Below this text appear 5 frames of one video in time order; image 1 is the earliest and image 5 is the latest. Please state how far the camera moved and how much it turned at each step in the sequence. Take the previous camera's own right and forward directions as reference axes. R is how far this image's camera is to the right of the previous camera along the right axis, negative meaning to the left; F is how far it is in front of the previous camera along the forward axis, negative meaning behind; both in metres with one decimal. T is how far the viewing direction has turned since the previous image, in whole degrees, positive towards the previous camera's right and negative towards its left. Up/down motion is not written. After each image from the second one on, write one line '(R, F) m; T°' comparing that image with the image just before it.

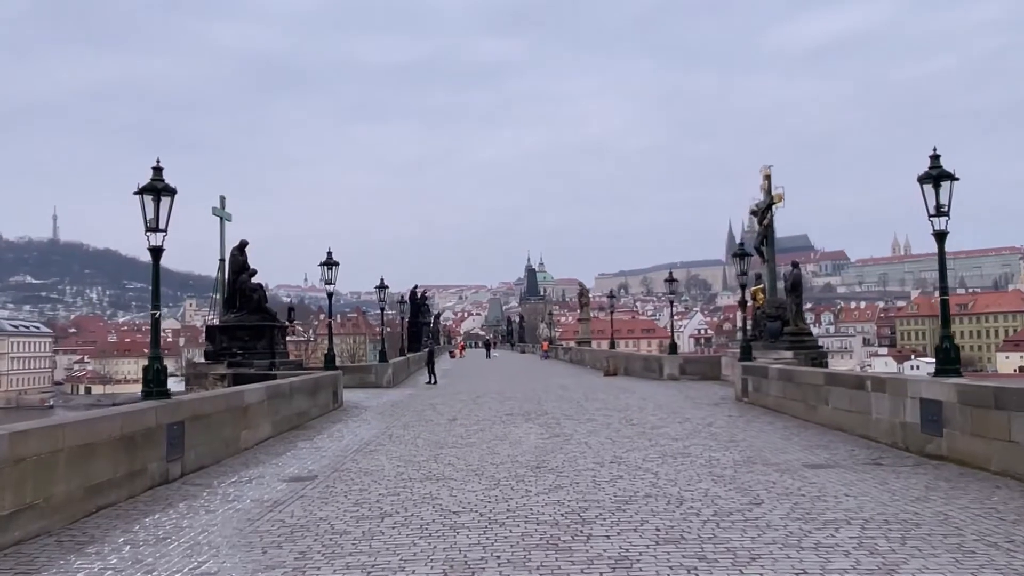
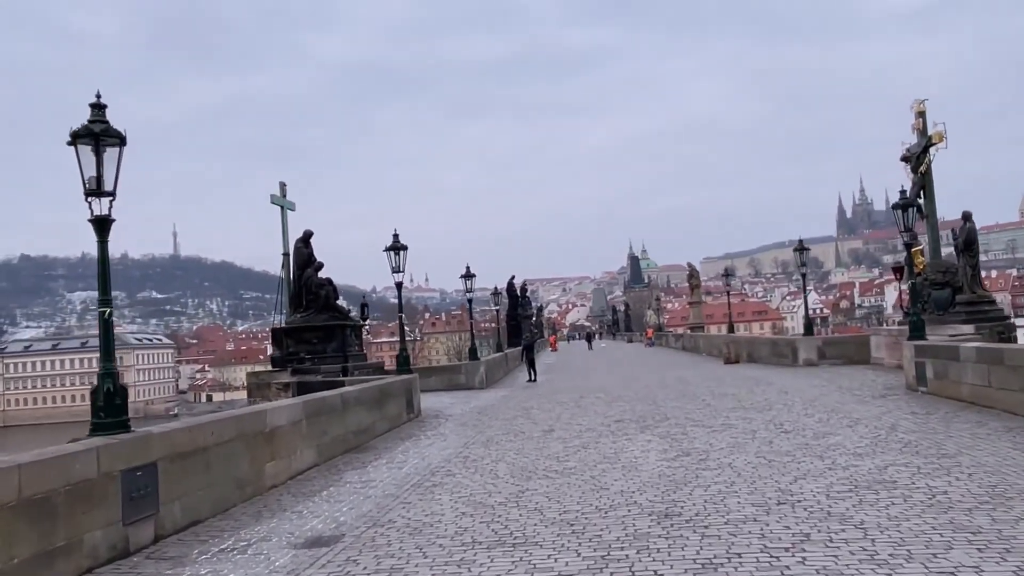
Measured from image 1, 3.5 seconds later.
(0.0, +3.3) m; -7°
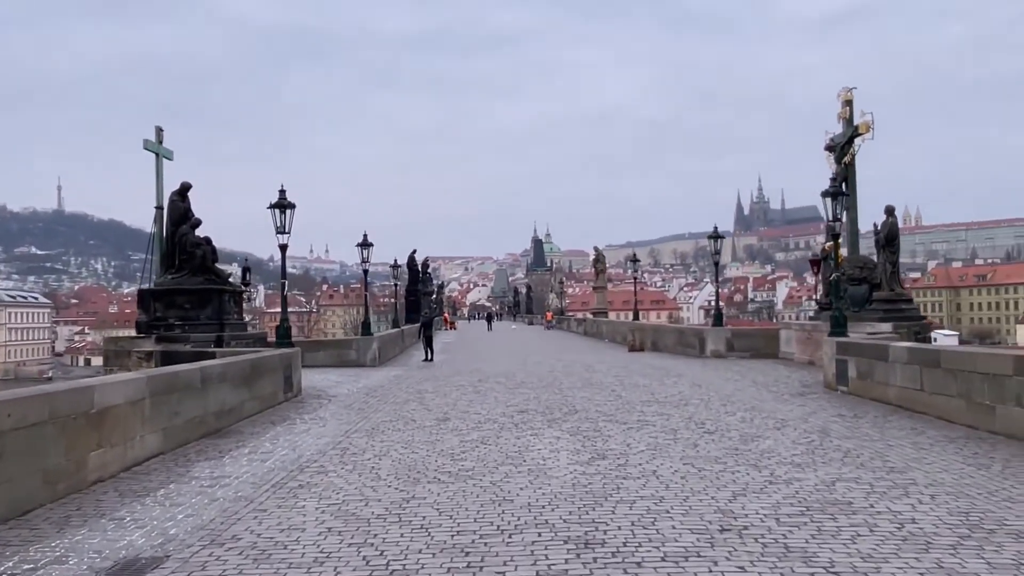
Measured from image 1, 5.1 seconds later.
(+0.1, +1.5) m; +6°
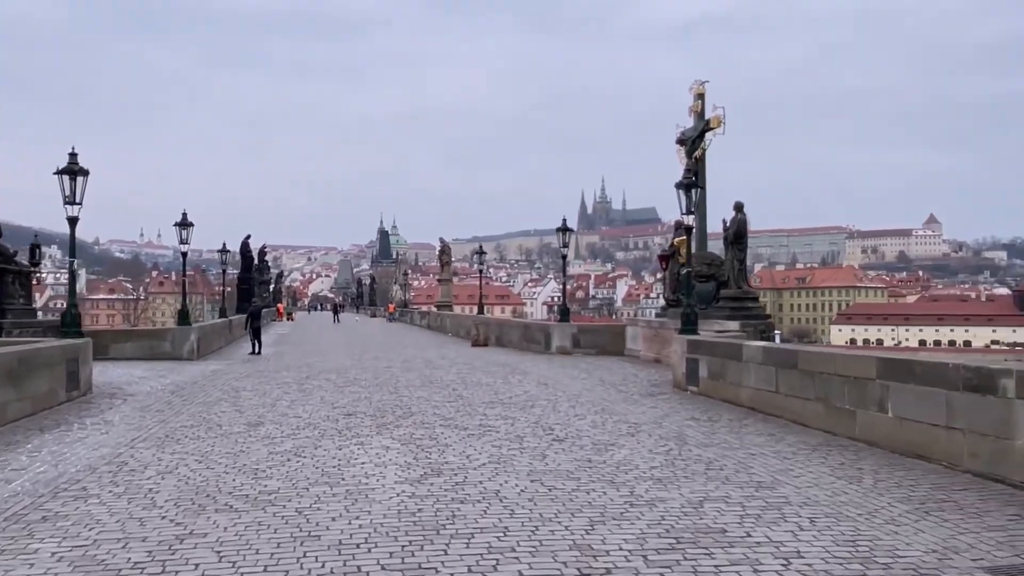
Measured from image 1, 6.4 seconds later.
(+0.2, +1.3) m; +10°
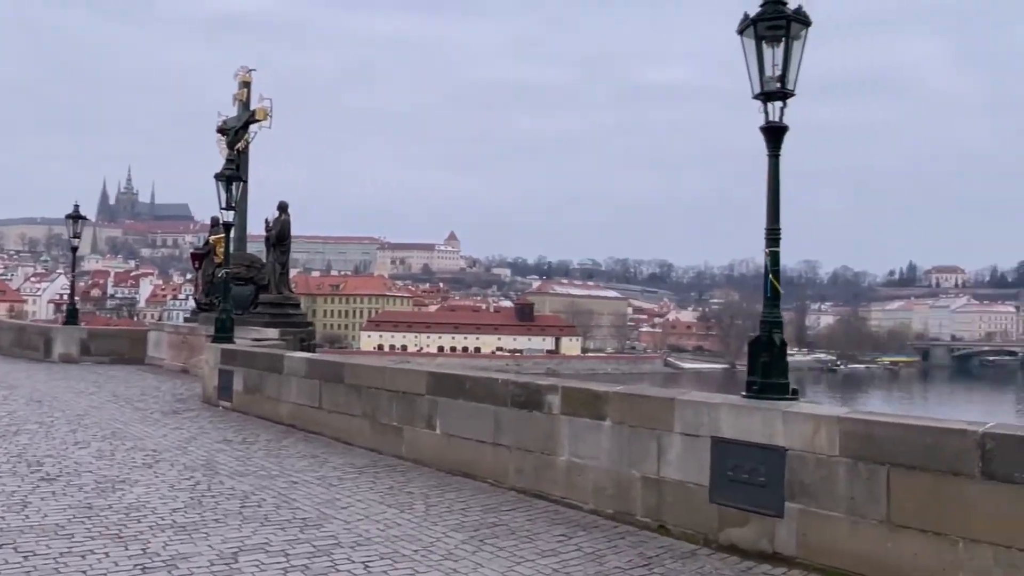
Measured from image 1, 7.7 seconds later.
(+0.1, +1.0) m; +30°
